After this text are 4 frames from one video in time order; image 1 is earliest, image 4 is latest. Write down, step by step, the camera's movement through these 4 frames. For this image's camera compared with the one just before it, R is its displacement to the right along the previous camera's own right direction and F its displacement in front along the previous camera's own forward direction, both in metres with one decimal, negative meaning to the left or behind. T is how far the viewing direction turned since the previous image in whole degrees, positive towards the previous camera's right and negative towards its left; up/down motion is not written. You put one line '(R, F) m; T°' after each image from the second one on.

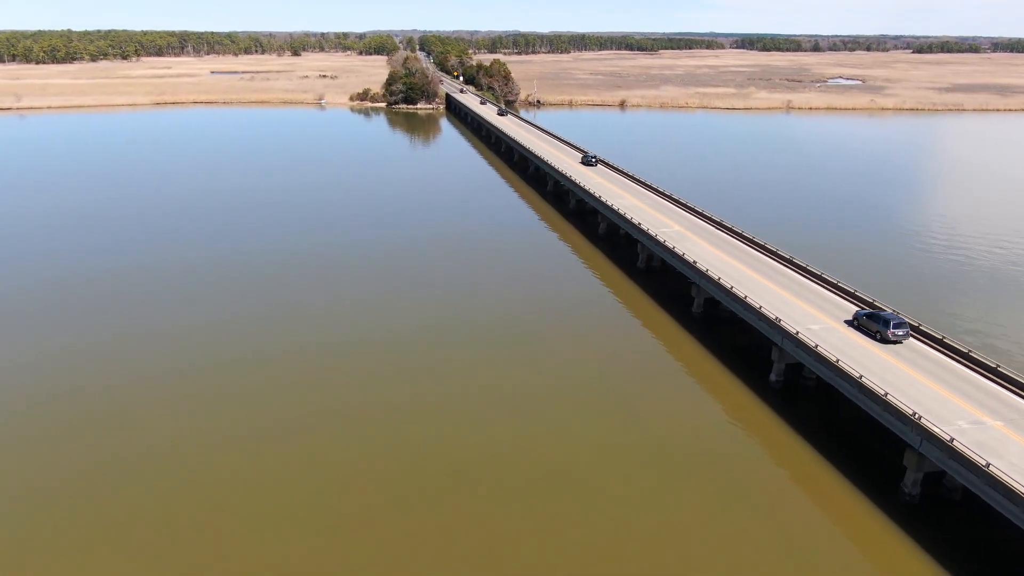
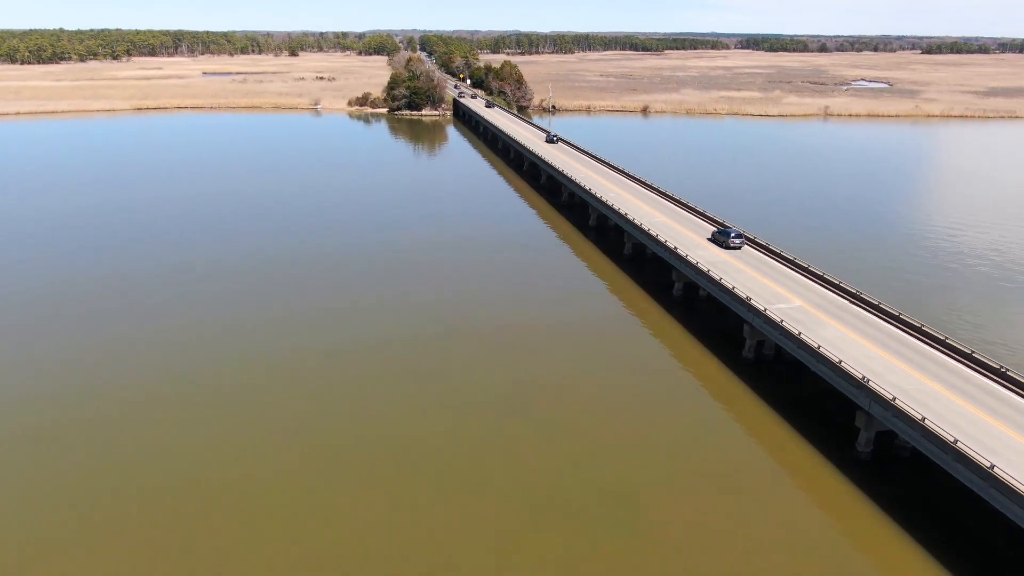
(-0.8, +3.5) m; 0°
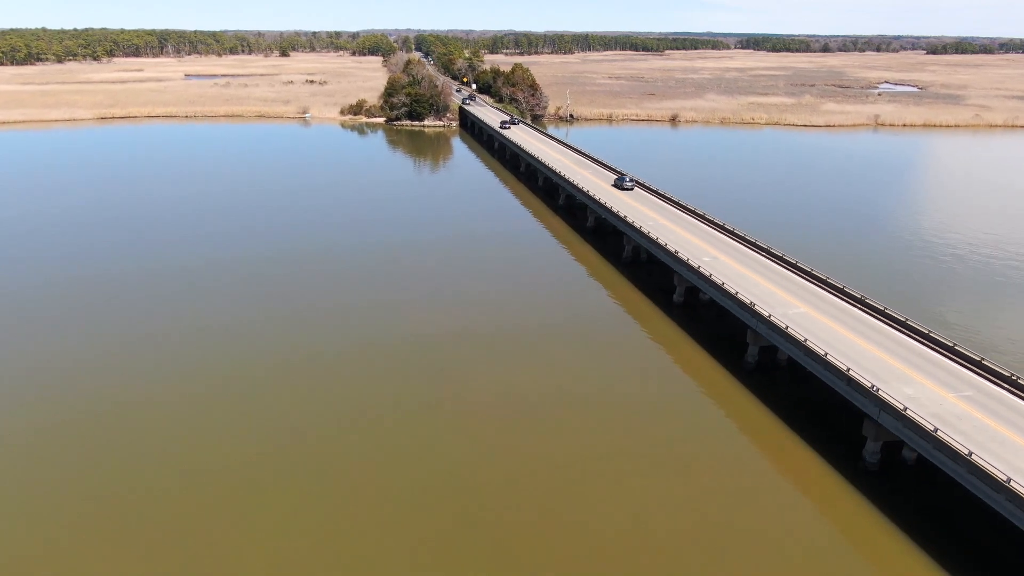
(-1.0, +4.2) m; 0°
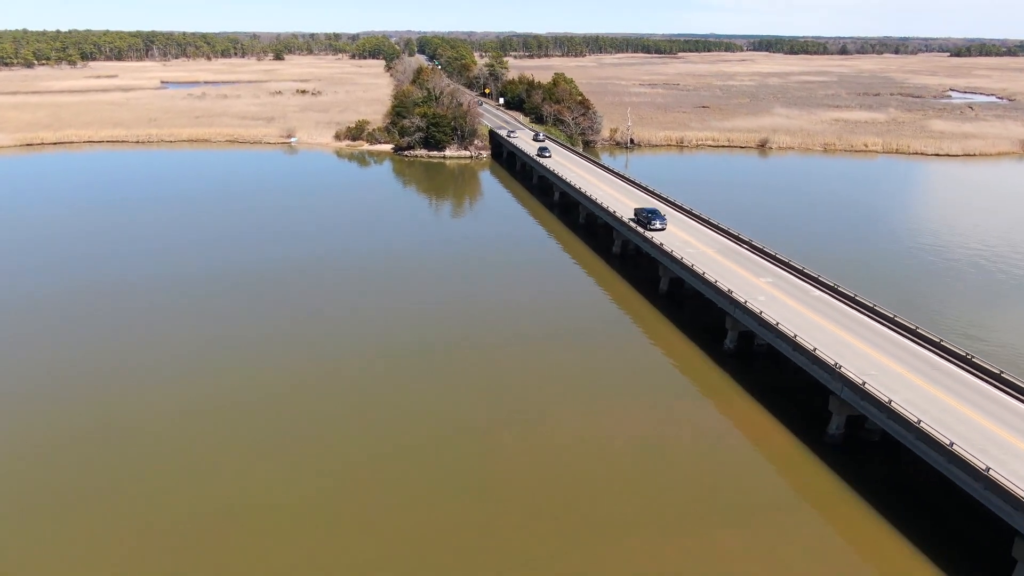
(-1.9, +7.4) m; 0°
